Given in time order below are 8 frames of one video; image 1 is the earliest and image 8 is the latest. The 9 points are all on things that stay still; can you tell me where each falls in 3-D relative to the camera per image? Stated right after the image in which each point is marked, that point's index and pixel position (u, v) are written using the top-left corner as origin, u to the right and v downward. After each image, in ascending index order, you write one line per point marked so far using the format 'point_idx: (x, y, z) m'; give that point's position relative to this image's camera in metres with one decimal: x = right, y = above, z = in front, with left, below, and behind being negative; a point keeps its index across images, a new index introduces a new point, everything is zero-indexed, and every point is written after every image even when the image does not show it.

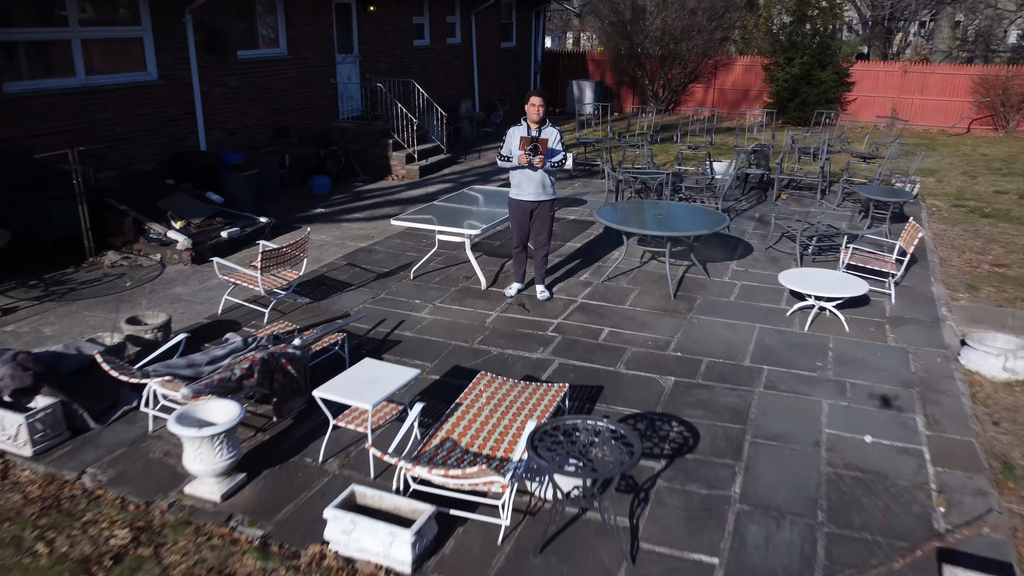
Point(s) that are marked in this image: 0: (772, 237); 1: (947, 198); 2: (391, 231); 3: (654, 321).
0: (+2.0, +0.4, +6.2) m
1: (+4.4, +0.9, +8.2) m
2: (-1.0, +0.5, +6.7) m
3: (+0.9, -0.2, +4.8) m
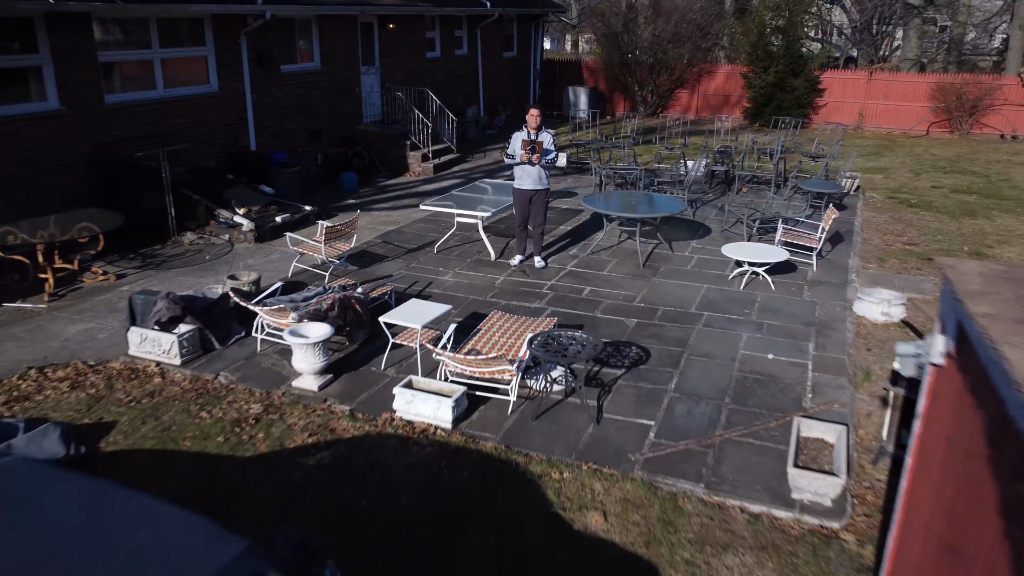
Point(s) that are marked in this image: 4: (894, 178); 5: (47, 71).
0: (+2.0, +0.6, +7.6) m
1: (+4.4, +1.1, +9.6) m
2: (-1.0, +0.7, +8.1) m
3: (+0.9, +0.1, +6.2) m
4: (+5.1, +1.5, +10.7) m
5: (-3.8, +1.8, +6.6) m
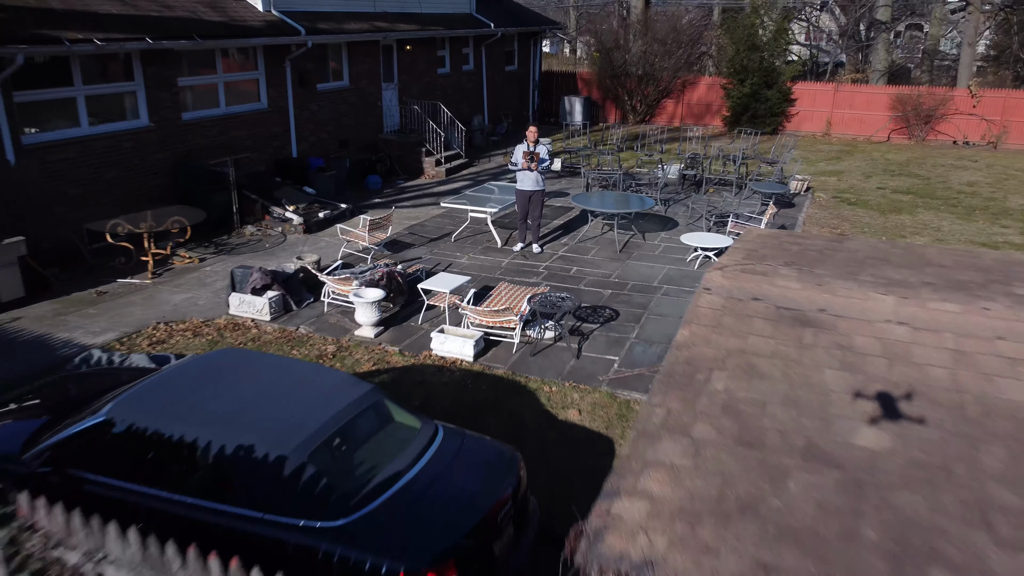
0: (+2.1, +0.8, +9.2) m
1: (+4.4, +1.3, +11.2) m
2: (-0.9, +0.9, +9.7) m
3: (+0.9, +0.3, +7.8) m
4: (+5.1, +1.6, +12.3) m
5: (-3.8, +2.0, +8.2) m
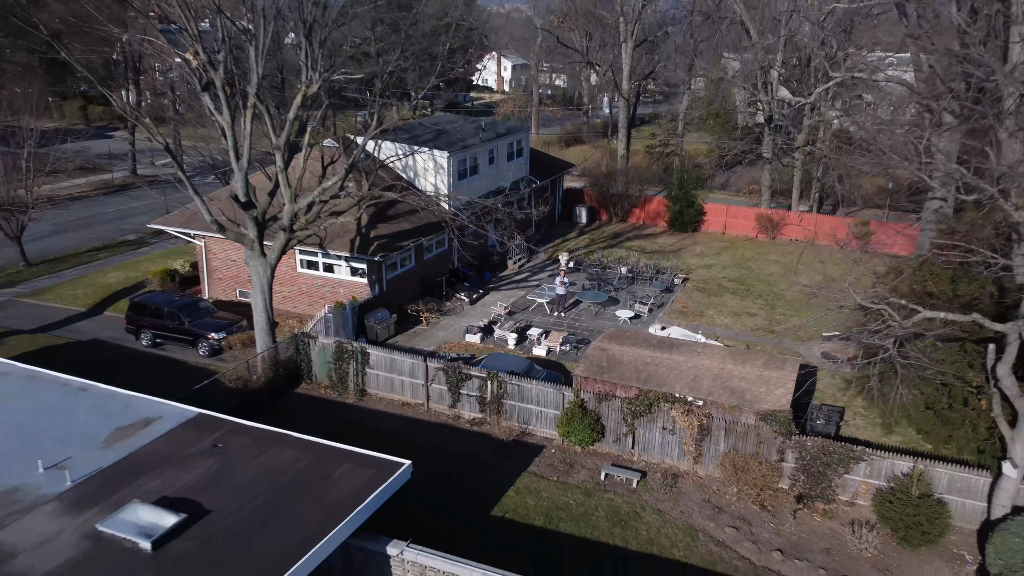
0: (+3.2, -0.3, +22.6) m
1: (+5.6, +0.2, +24.6) m
2: (+0.2, -0.2, +23.2) m
3: (+2.0, -0.9, +21.2) m
4: (+6.3, +0.5, +25.7) m
5: (-2.6, +0.9, +21.7) m
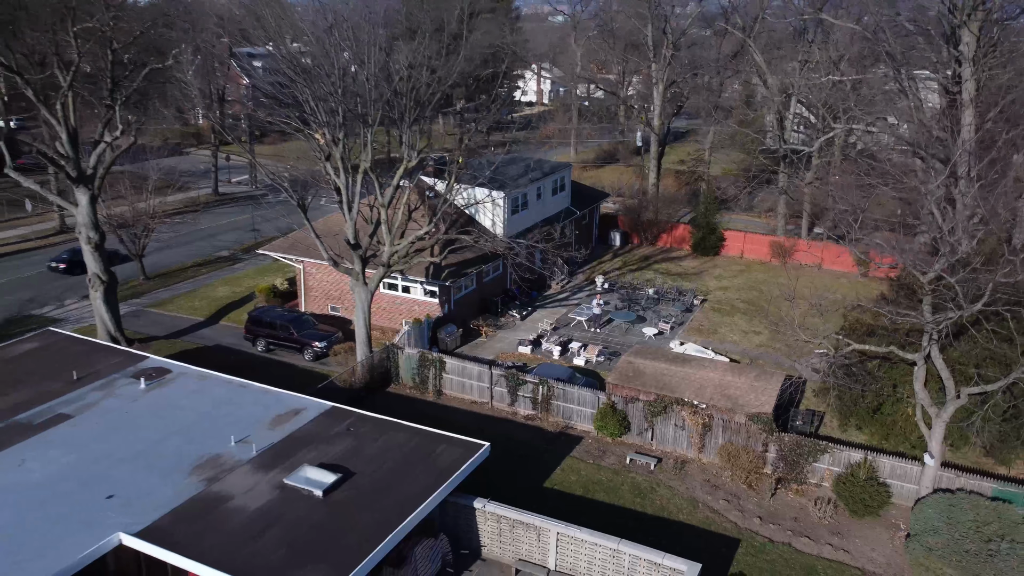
0: (+4.7, -1.0, +26.9) m
1: (+7.2, -0.6, +28.8) m
2: (+1.7, -0.8, +27.6) m
3: (+3.4, -1.5, +25.5) m
4: (+7.9, -0.2, +29.8) m
5: (-1.2, +0.3, +26.3) m
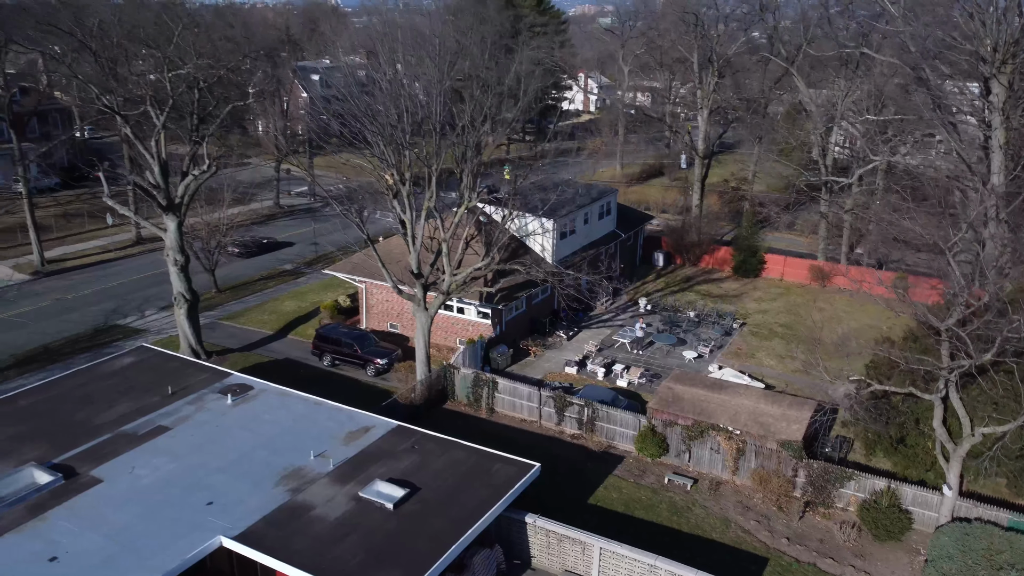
0: (+6.3, -1.9, +28.3) m
1: (+8.9, -1.5, +30.0) m
2: (+3.4, -1.6, +29.1) m
3: (+5.0, -2.4, +27.0) m
4: (+9.7, -1.1, +31.1) m
5: (+0.5, -0.5, +28.0) m
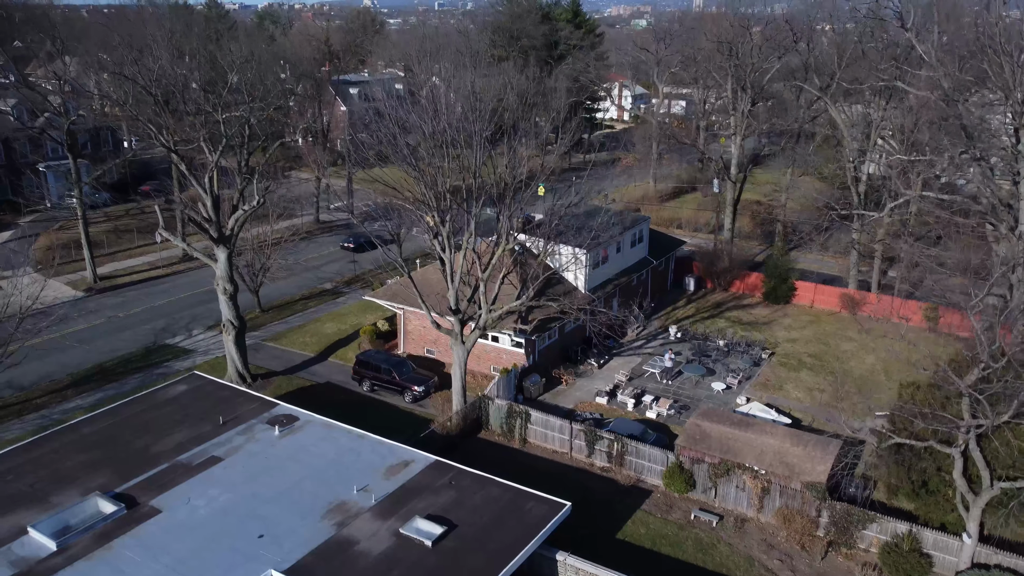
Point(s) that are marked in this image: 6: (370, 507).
0: (+7.5, -3.0, +28.9) m
1: (+10.2, -2.6, +30.5) m
2: (+4.6, -2.7, +29.9) m
3: (+6.1, -3.5, +27.7) m
4: (+11.0, -2.3, +31.5) m
5: (+1.7, -1.5, +28.8) m
6: (-3.2, -4.9, +18.0) m
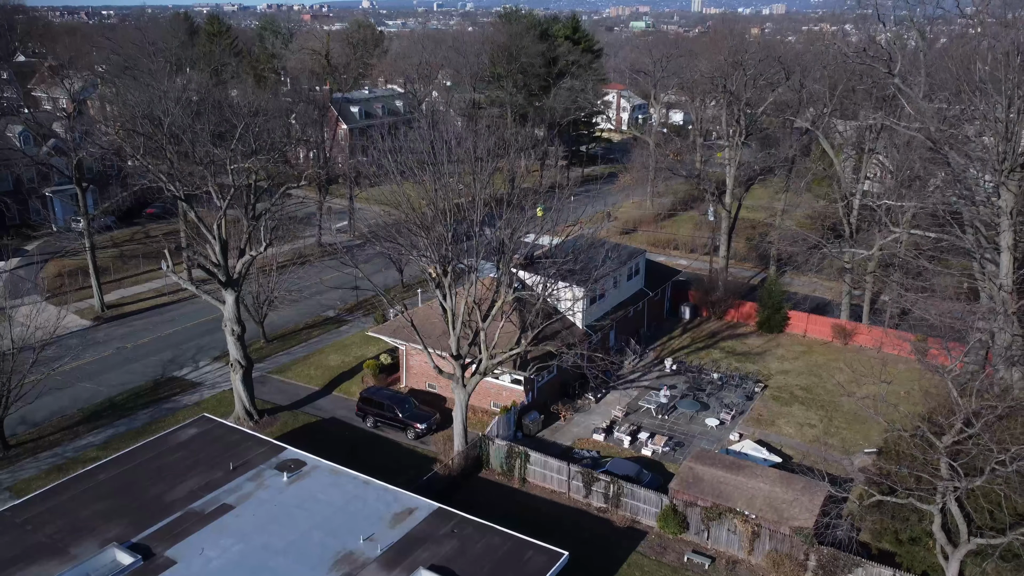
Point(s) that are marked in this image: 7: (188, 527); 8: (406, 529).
0: (+7.5, -4.4, +29.8) m
1: (+10.1, -4.0, +31.4) m
2: (+4.6, -4.1, +30.7) m
3: (+6.1, -4.8, +28.5) m
4: (+11.0, -3.7, +32.4) m
5: (+1.7, -2.9, +29.6) m
6: (-3.2, -6.3, +18.8) m
7: (-8.0, -5.9, +19.8) m
8: (-2.6, -6.0, +19.9) m
